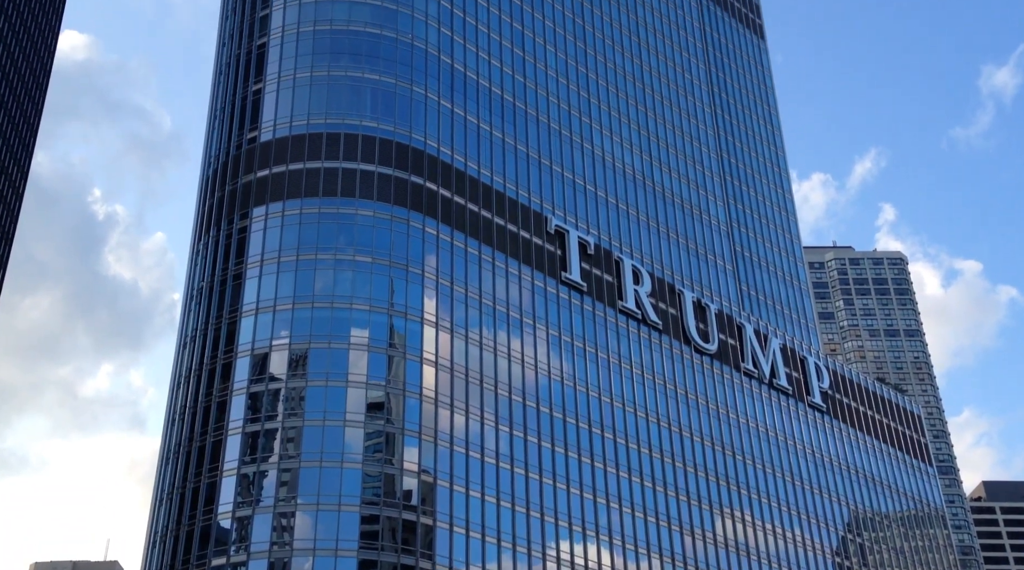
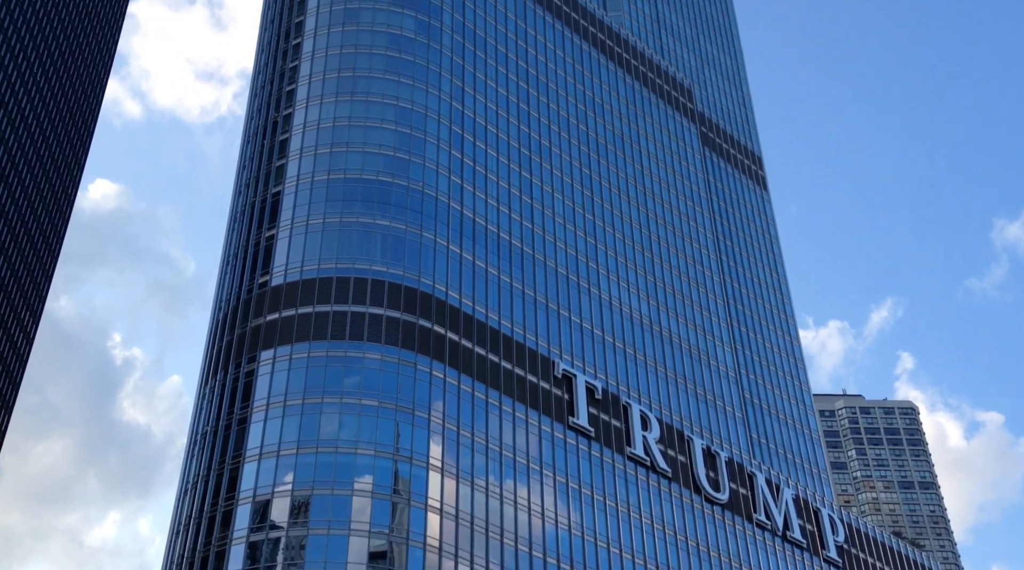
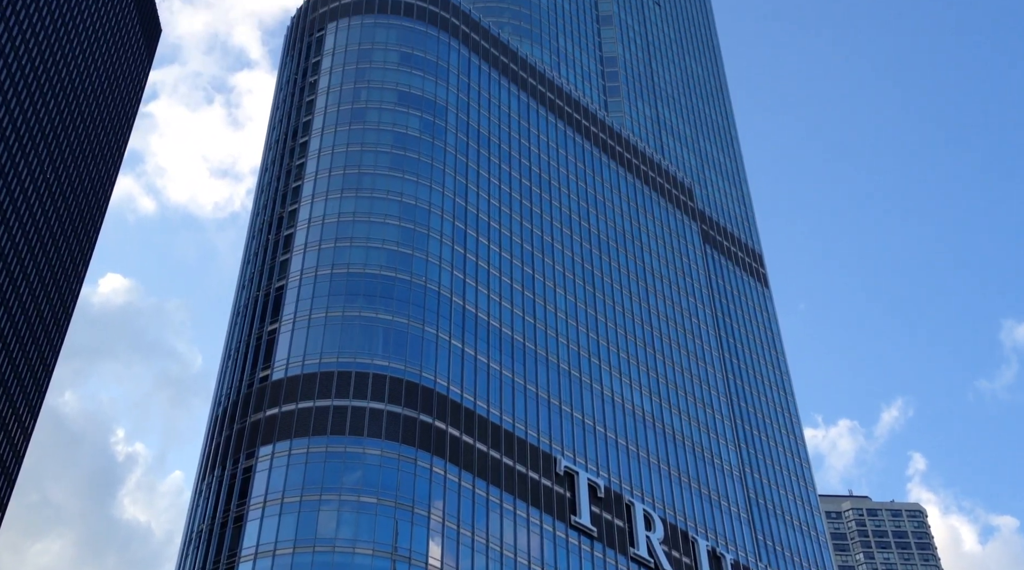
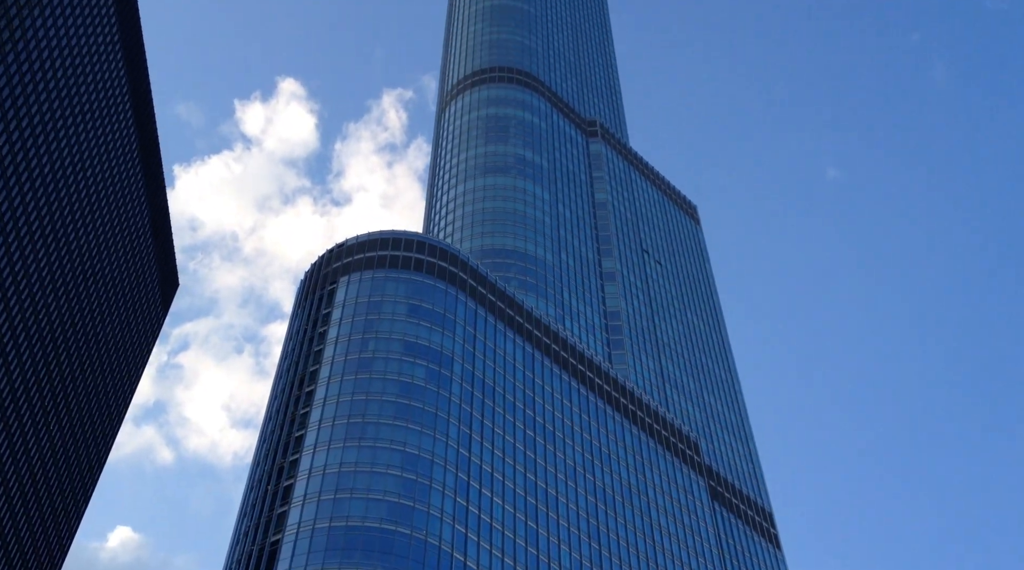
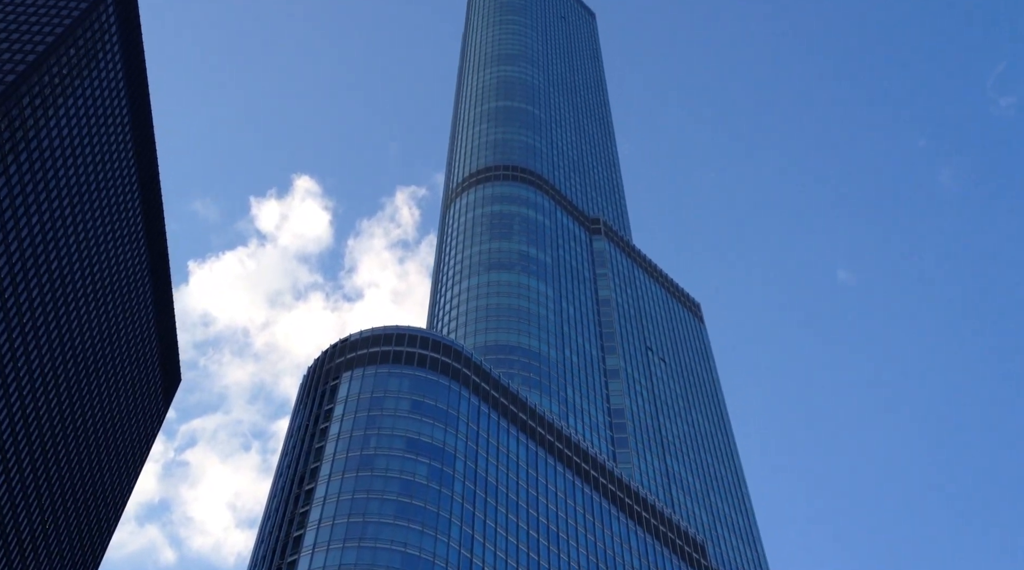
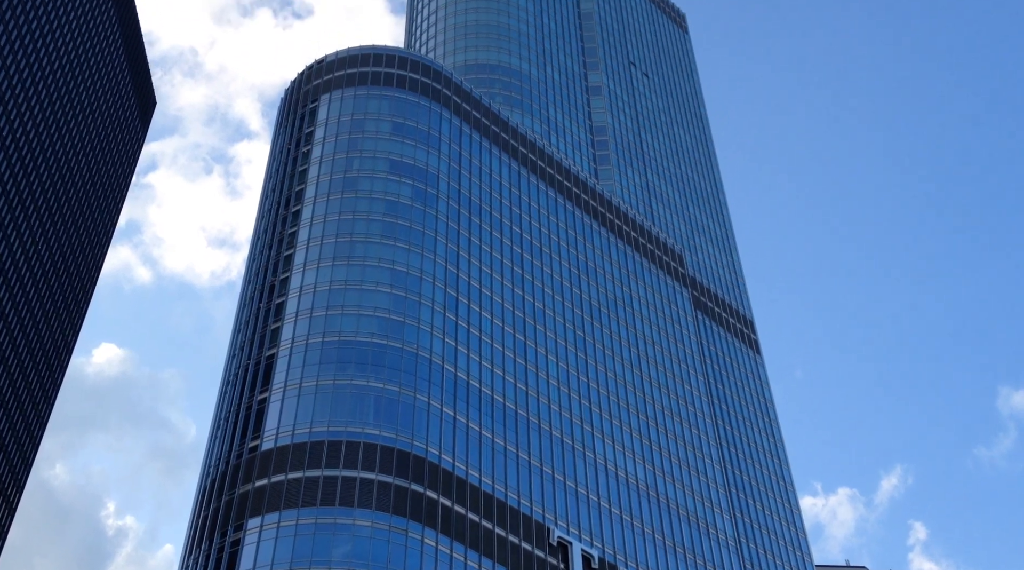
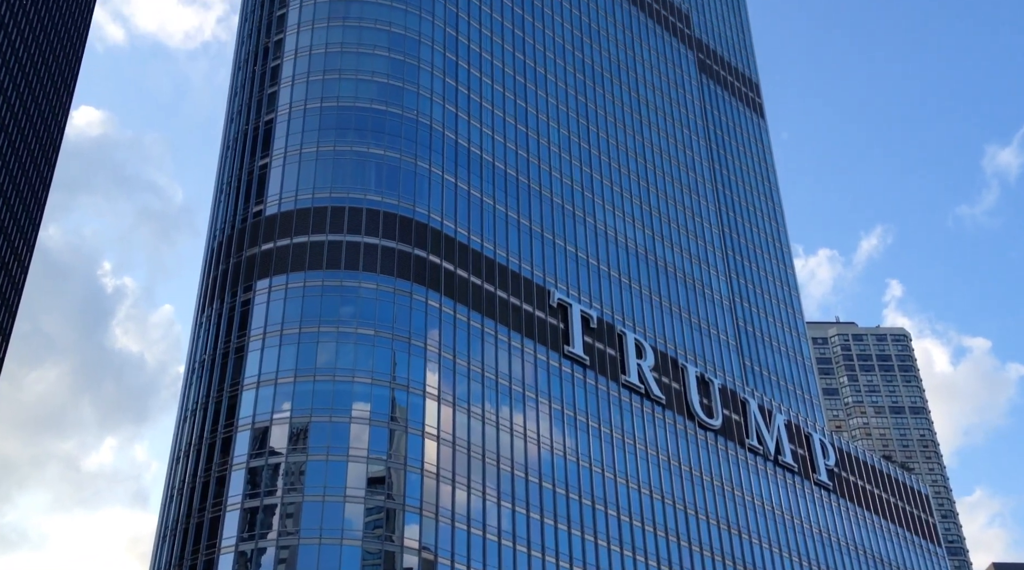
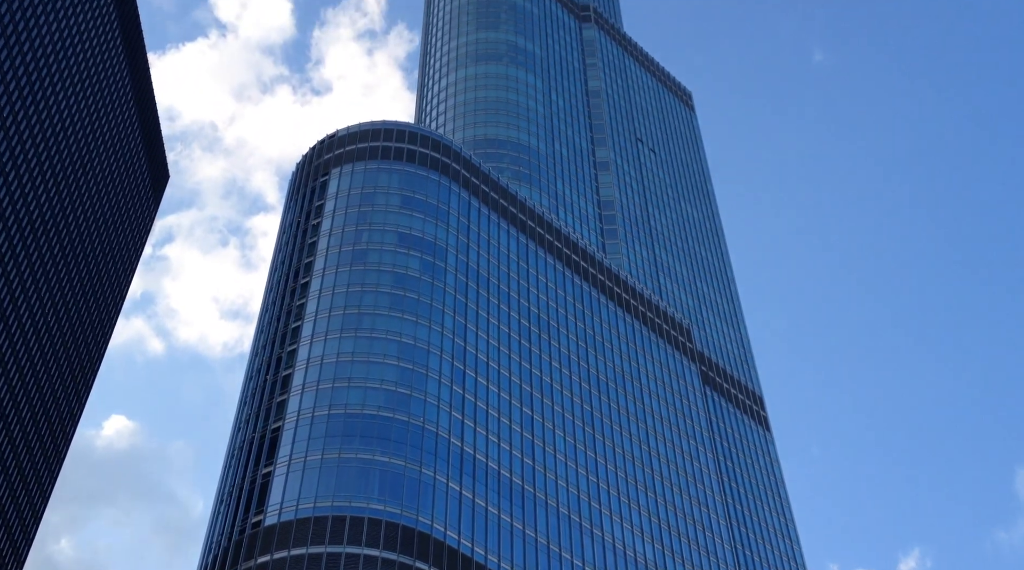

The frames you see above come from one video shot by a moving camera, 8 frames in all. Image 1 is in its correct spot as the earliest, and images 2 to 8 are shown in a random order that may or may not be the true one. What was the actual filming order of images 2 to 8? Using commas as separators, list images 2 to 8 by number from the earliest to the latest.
7, 2, 3, 6, 8, 4, 5
